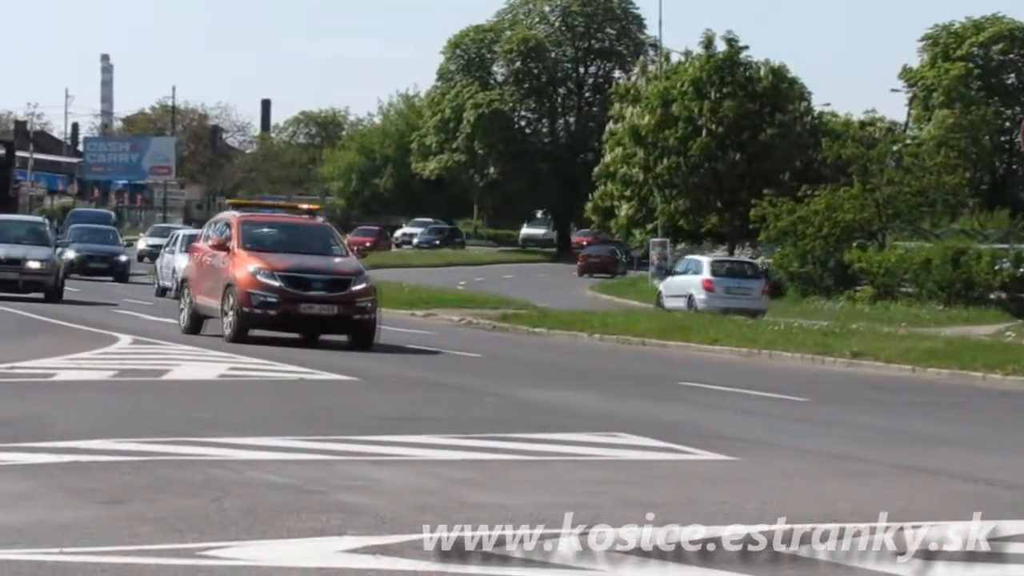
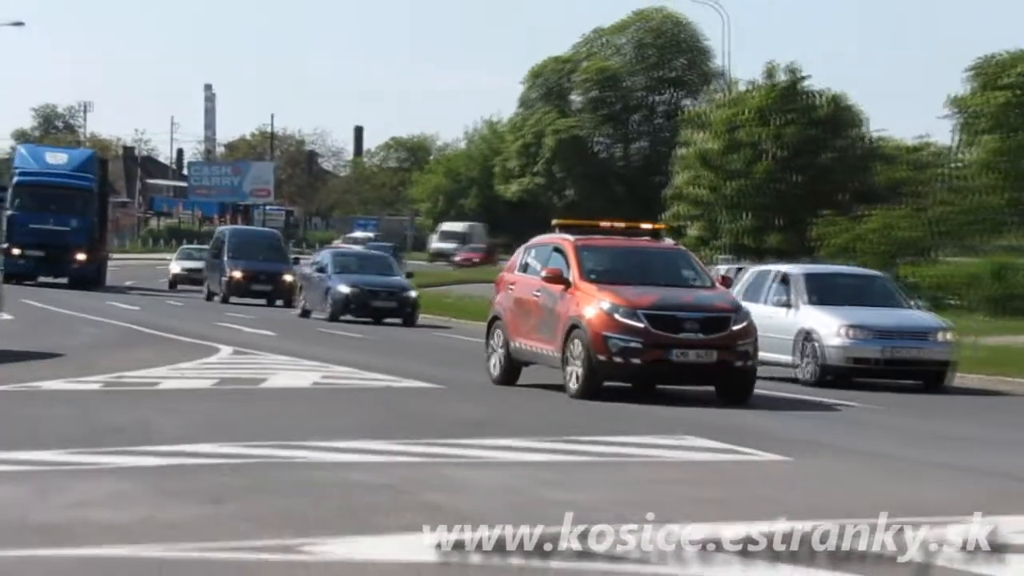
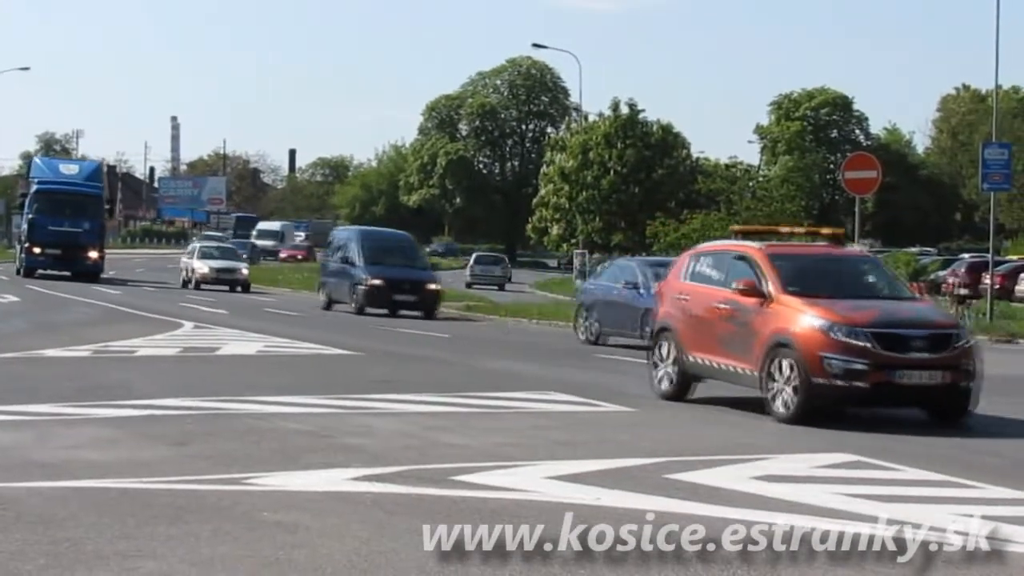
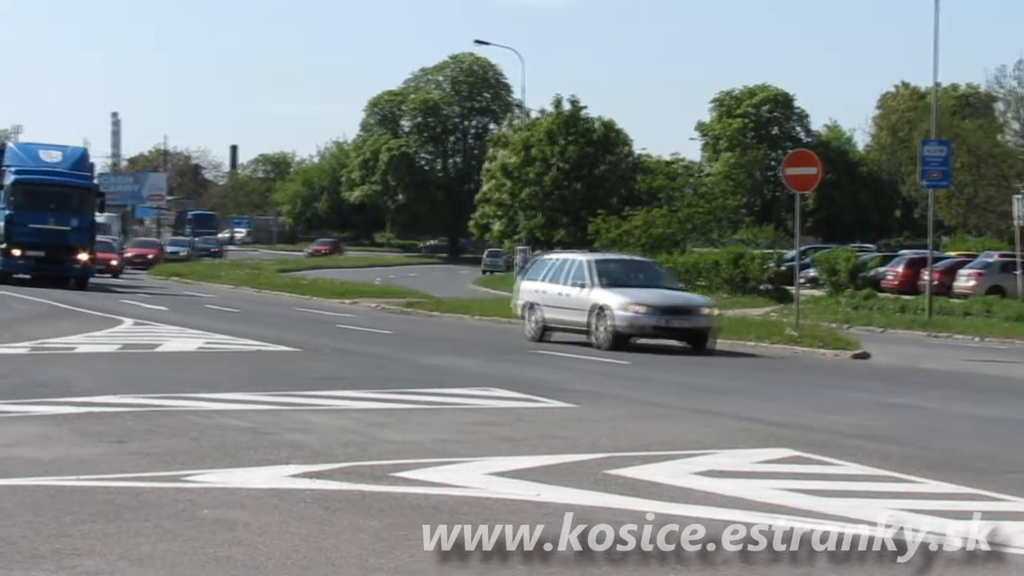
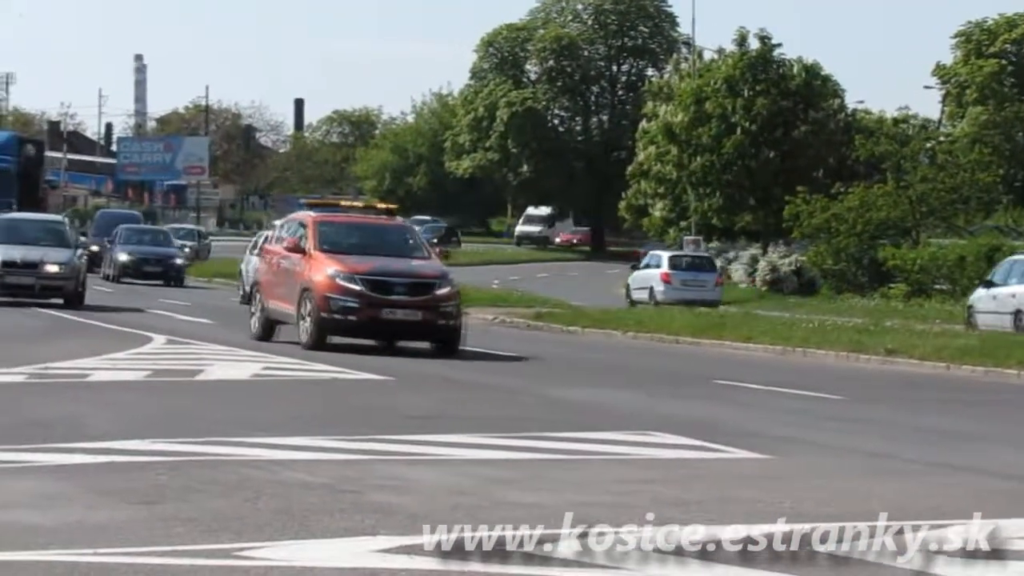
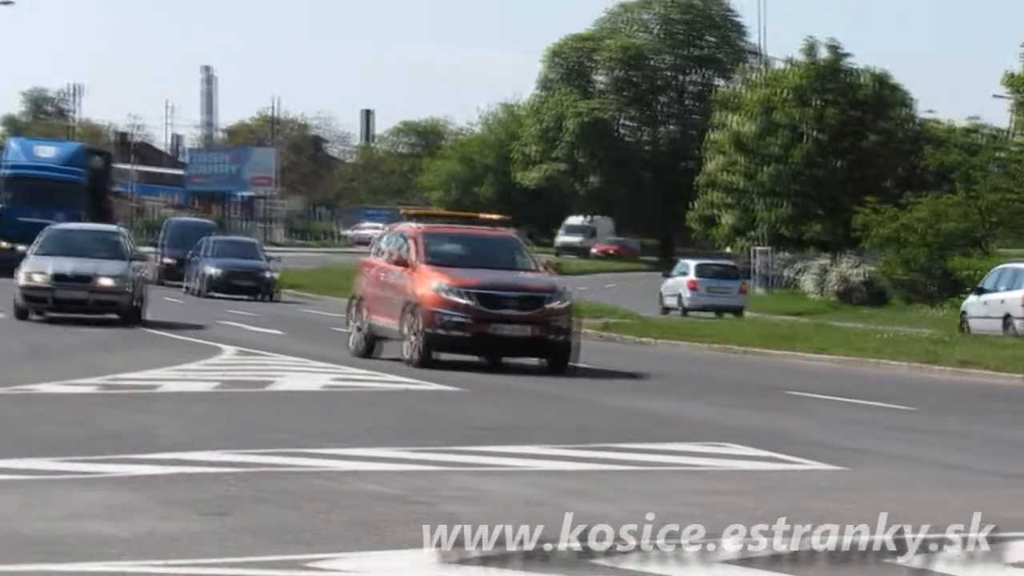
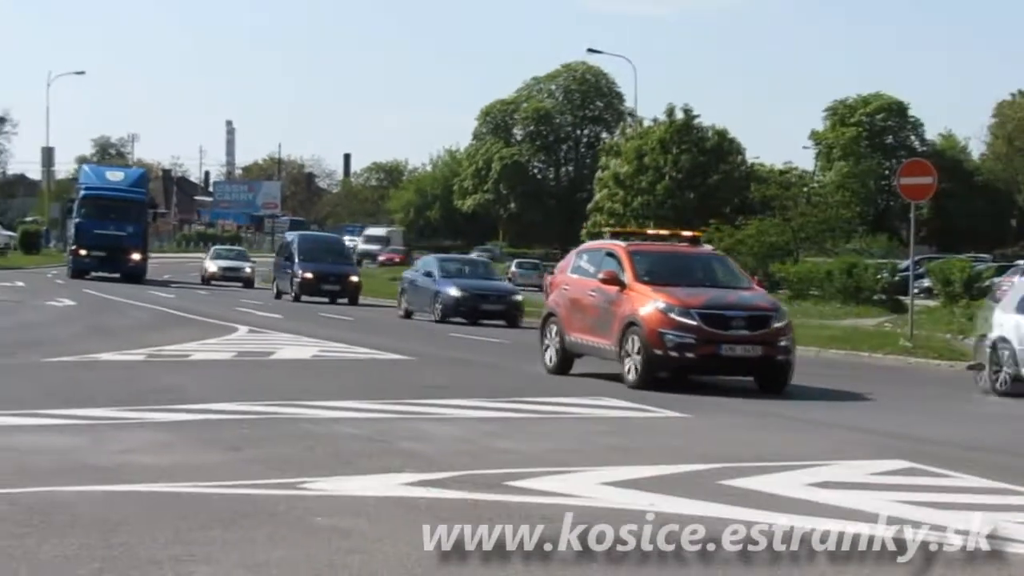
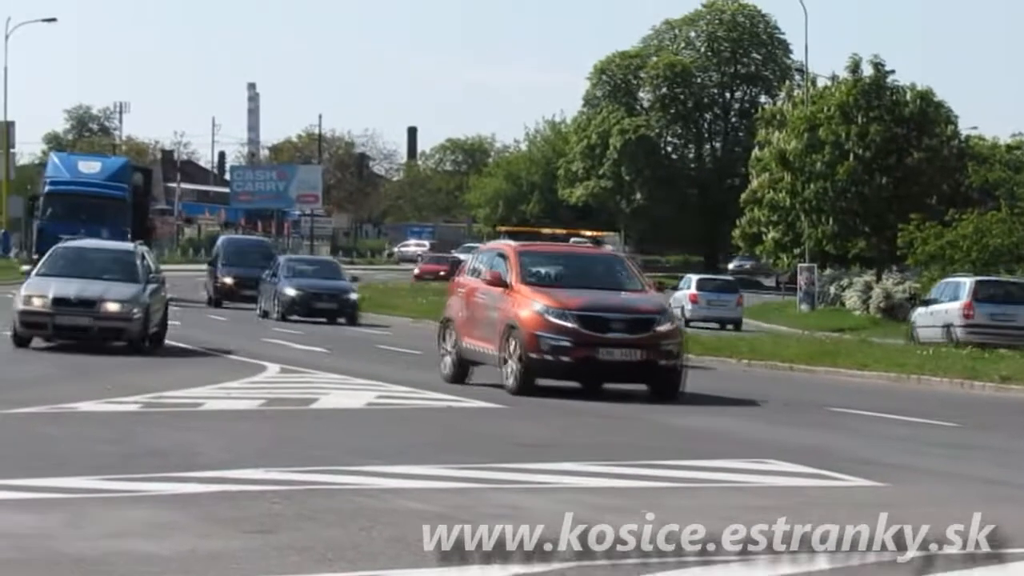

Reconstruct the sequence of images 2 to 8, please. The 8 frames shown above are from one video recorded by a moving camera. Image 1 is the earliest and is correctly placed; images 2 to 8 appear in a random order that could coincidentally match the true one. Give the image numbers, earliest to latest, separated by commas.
5, 6, 8, 2, 7, 3, 4
